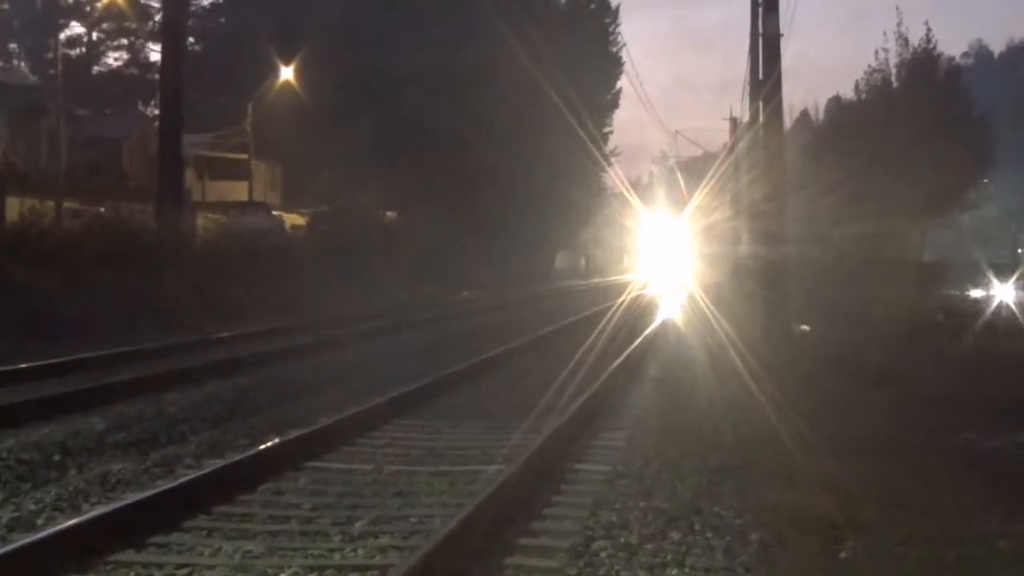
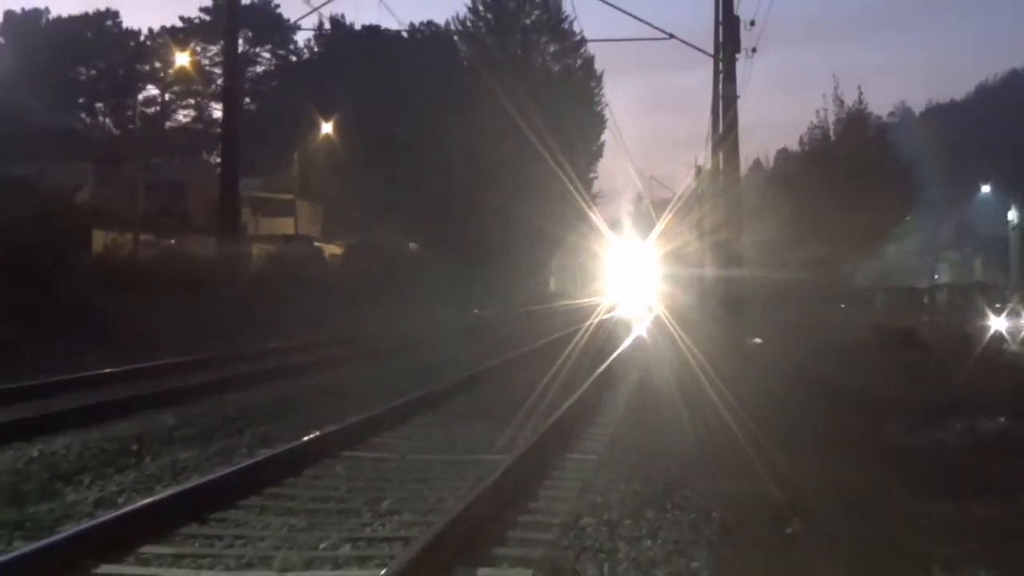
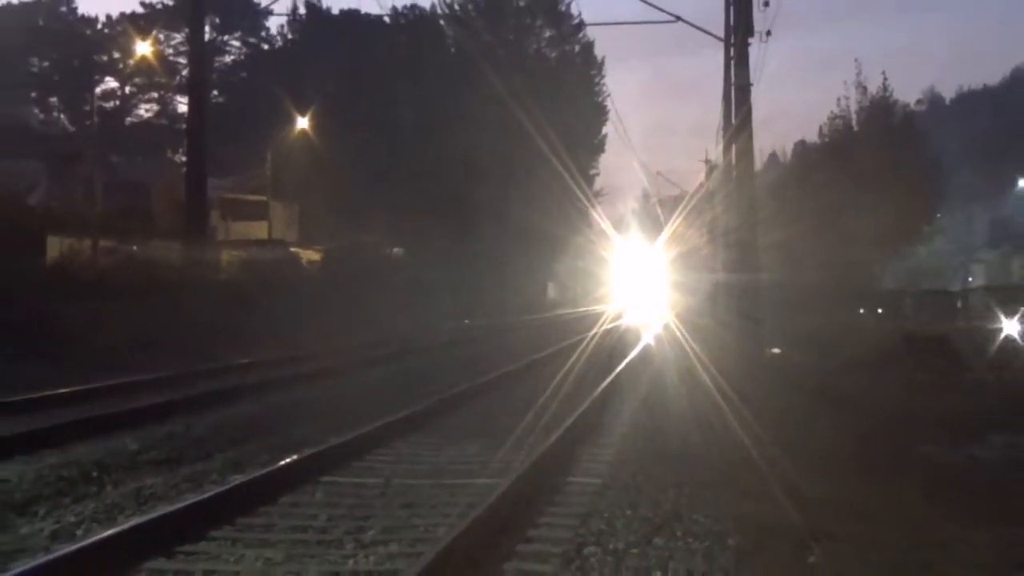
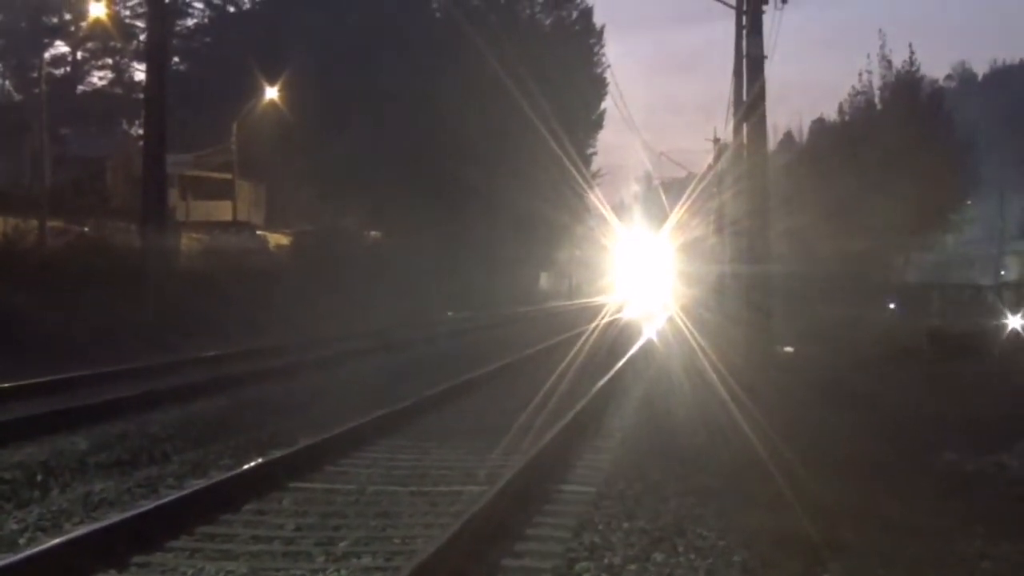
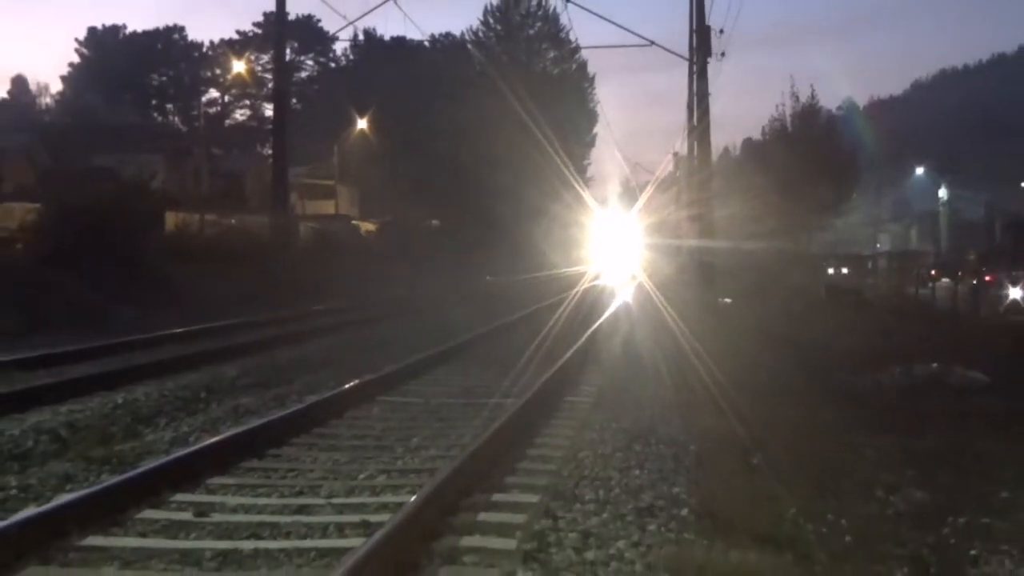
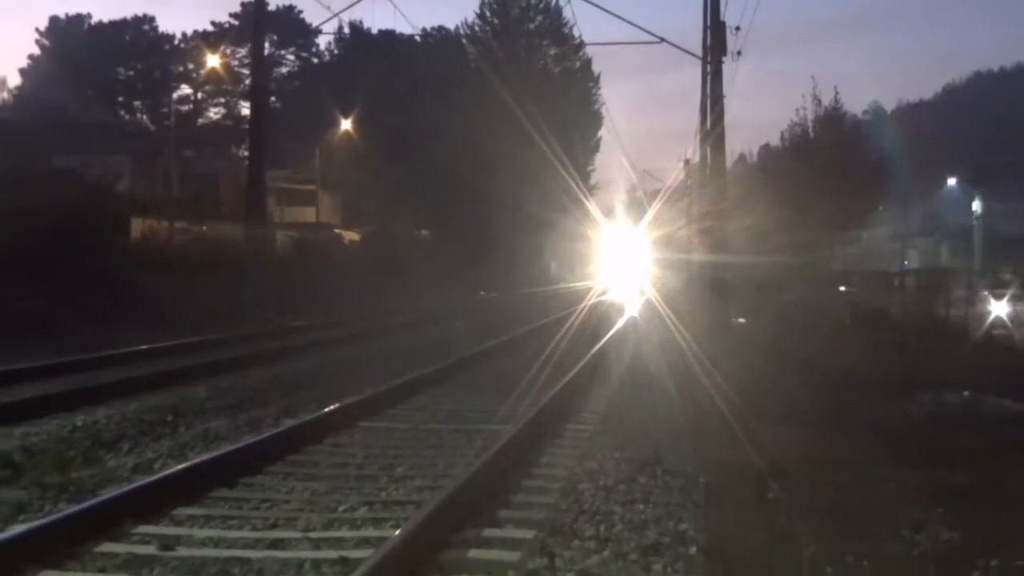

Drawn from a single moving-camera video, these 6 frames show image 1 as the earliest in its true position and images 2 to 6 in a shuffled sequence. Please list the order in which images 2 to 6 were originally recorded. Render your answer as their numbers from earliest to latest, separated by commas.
4, 3, 2, 6, 5
